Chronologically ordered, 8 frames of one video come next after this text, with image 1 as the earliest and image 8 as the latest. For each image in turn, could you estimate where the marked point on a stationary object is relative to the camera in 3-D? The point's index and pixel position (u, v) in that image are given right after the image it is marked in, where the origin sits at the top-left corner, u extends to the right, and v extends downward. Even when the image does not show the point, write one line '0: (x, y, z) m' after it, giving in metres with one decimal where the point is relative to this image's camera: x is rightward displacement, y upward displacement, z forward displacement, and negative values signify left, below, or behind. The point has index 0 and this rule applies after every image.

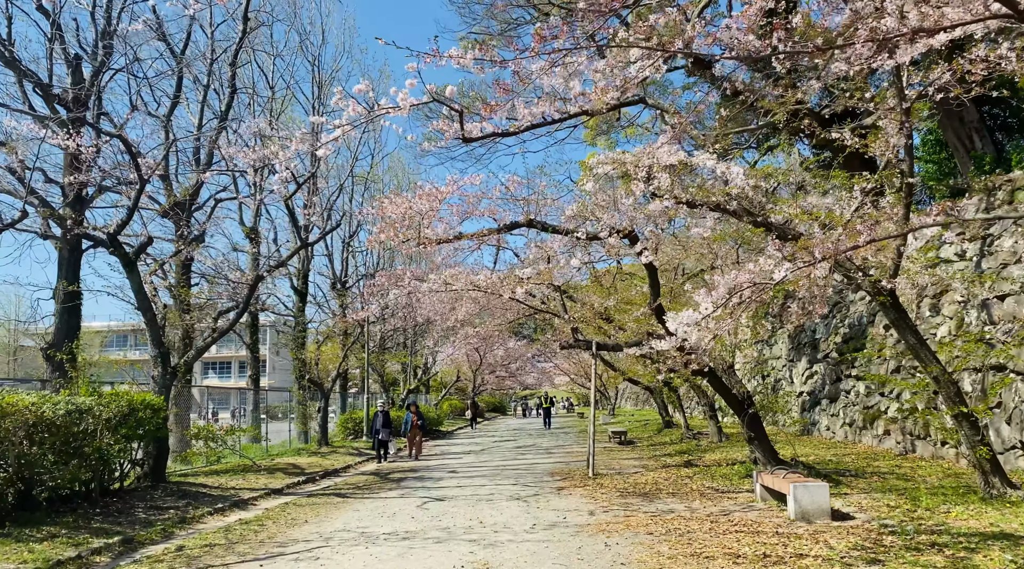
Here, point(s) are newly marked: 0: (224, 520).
0: (-3.2, -2.6, +9.7) m
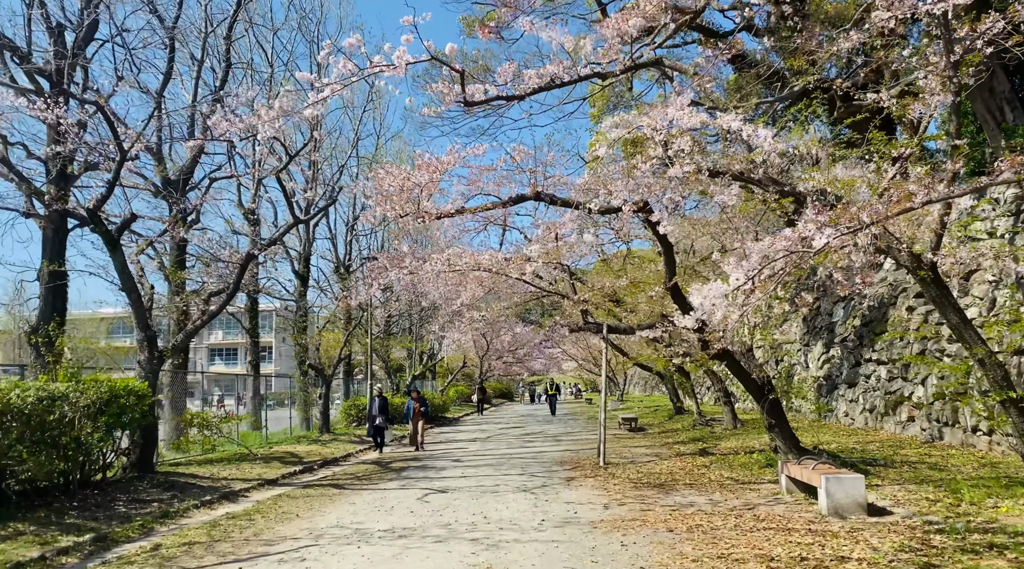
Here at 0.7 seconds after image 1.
0: (-3.2, -2.4, +9.1) m
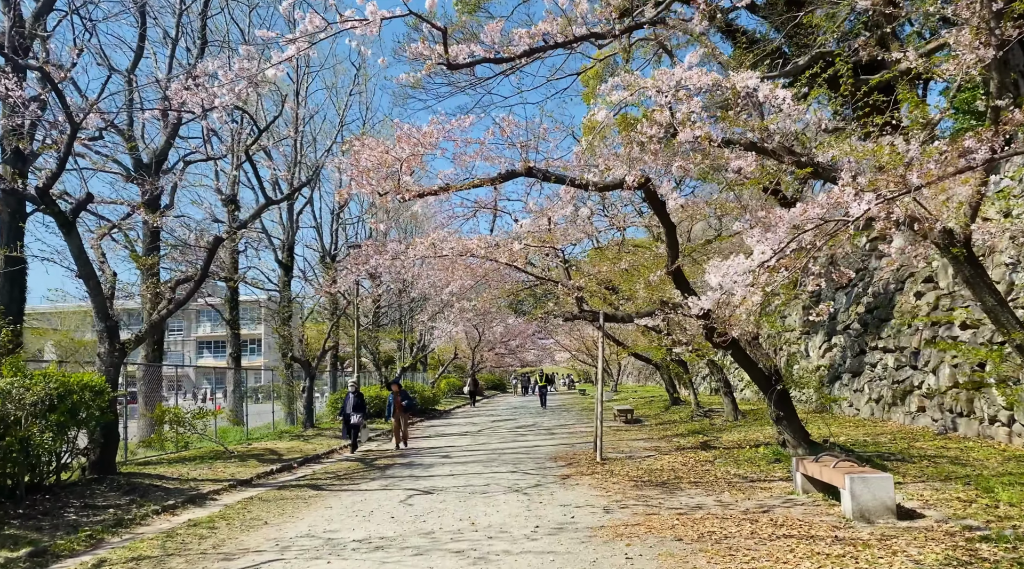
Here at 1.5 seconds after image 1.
0: (-3.3, -2.3, +8.3) m
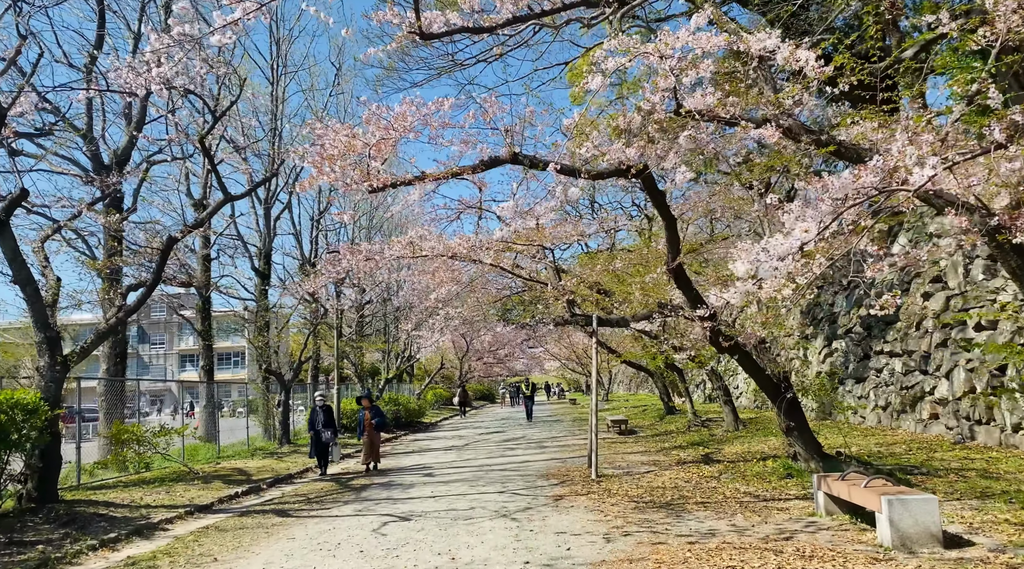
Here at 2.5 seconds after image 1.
0: (-3.4, -2.3, +7.2) m
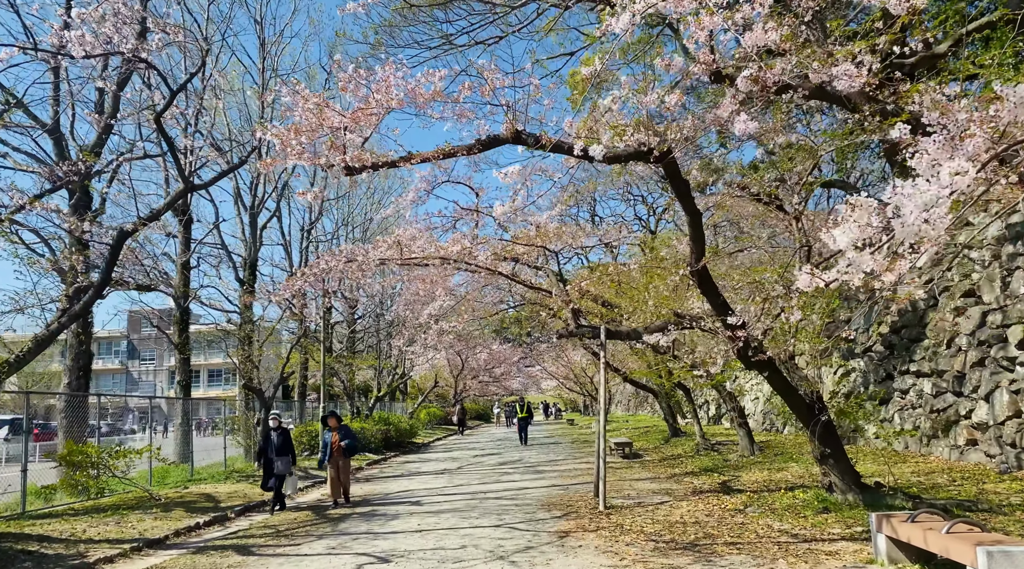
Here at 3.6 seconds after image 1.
0: (-3.4, -2.2, +5.9) m
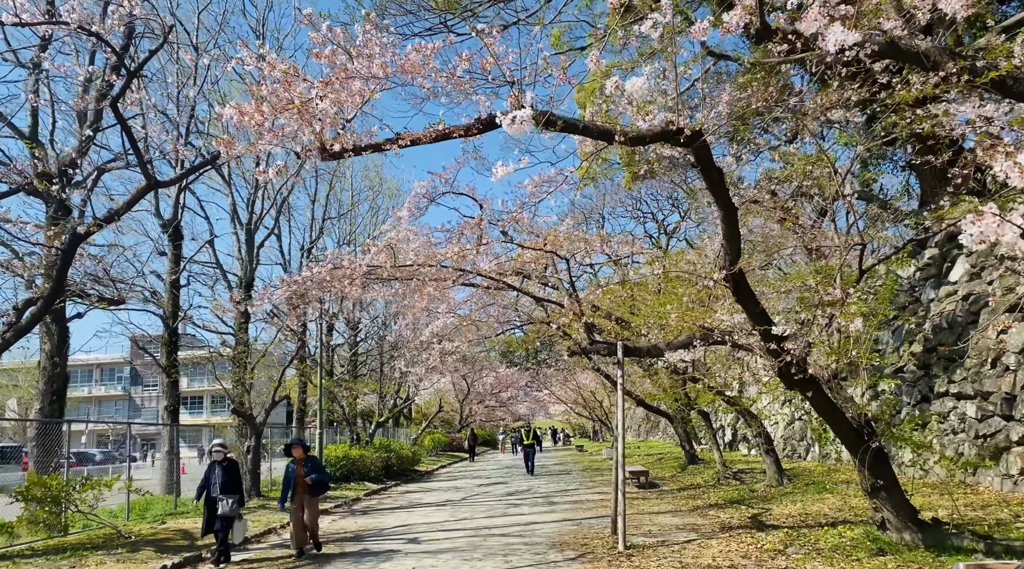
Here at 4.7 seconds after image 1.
0: (-3.3, -2.2, +4.7) m
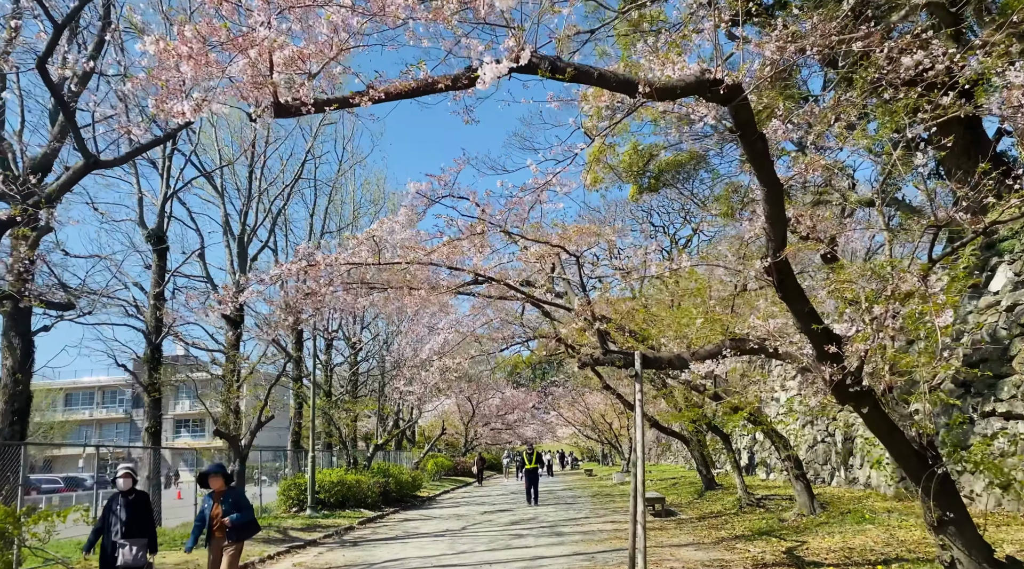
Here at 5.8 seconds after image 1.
0: (-3.3, -2.1, +3.5) m
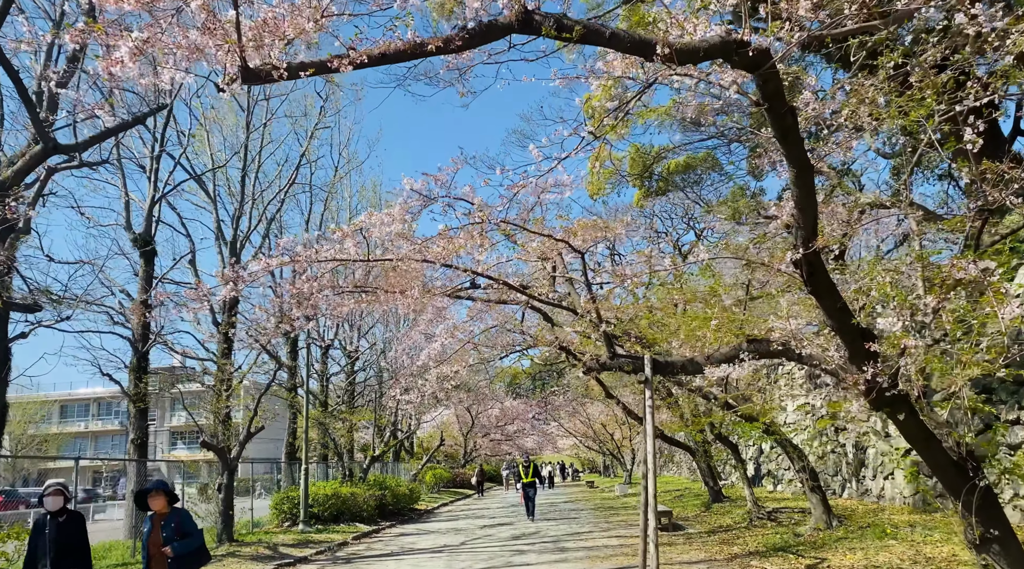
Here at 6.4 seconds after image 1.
0: (-3.3, -2.0, +2.9) m
